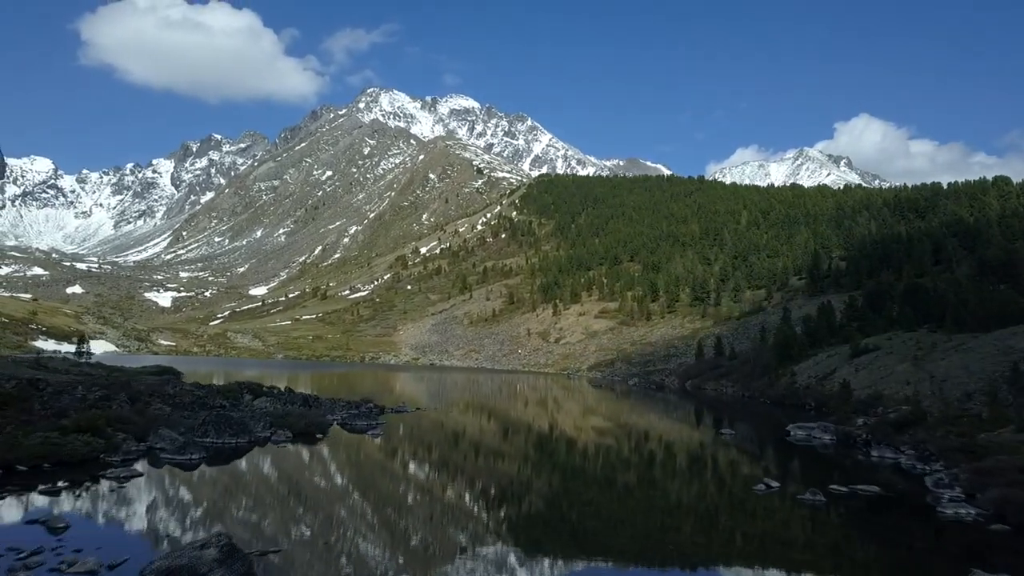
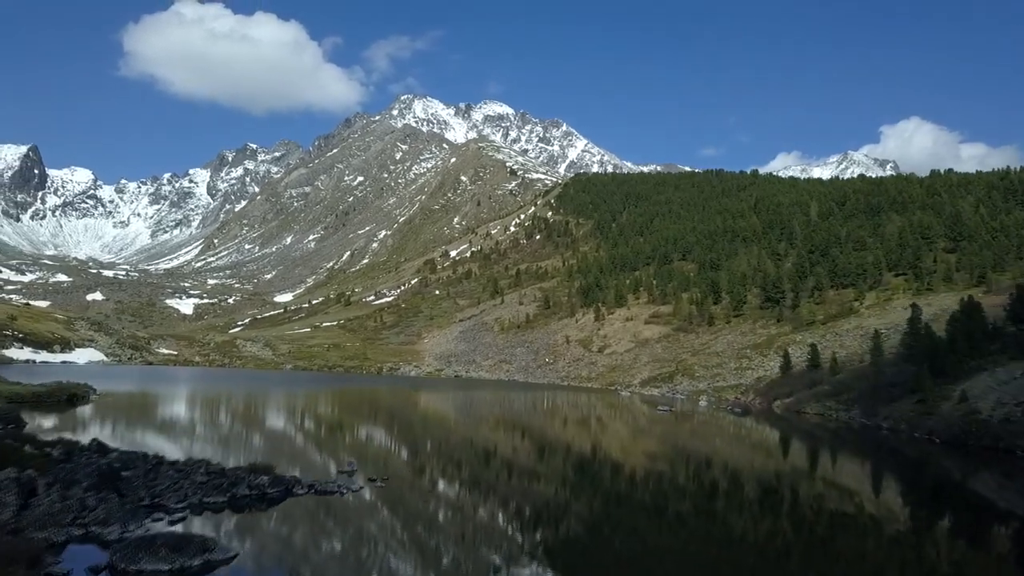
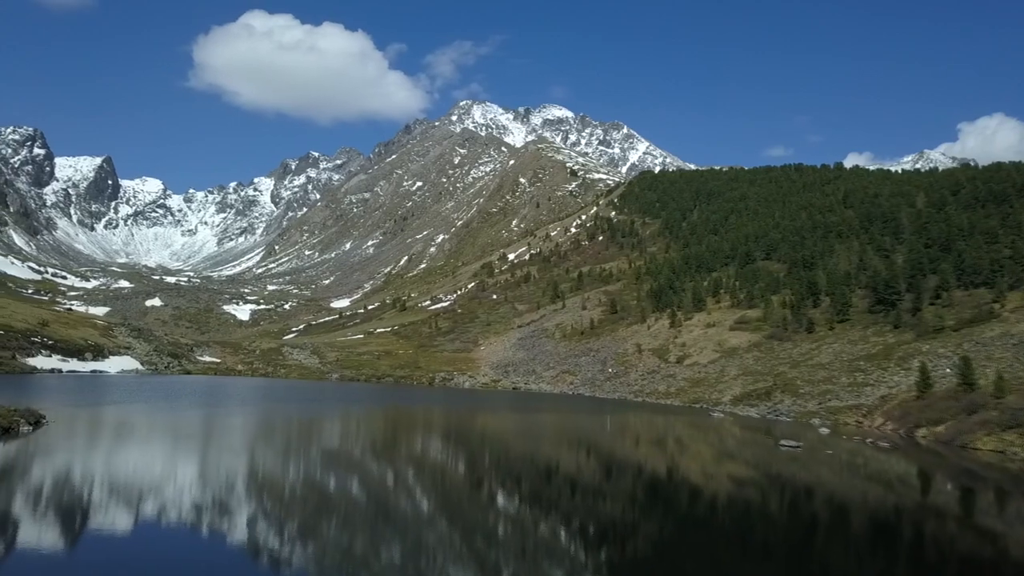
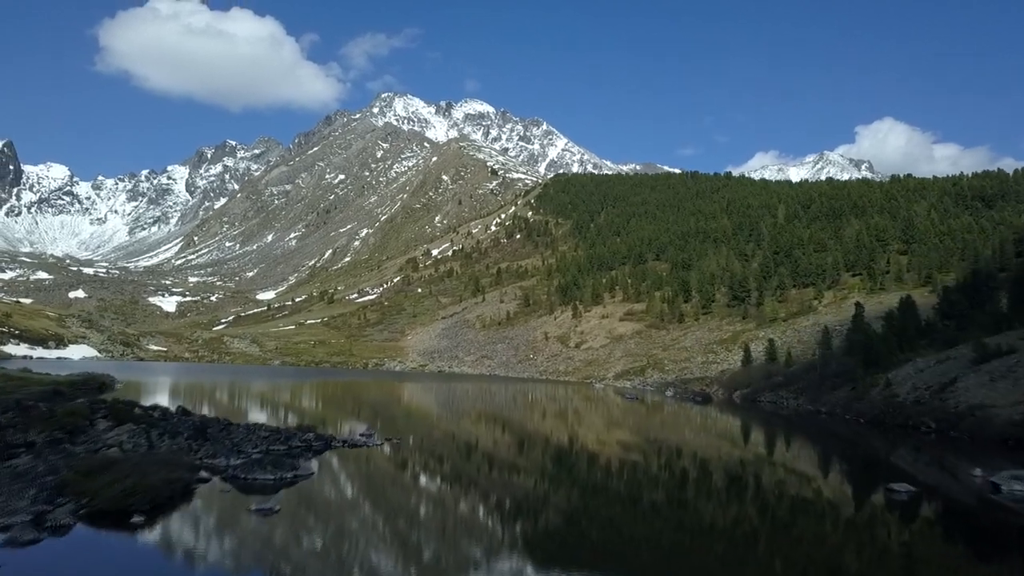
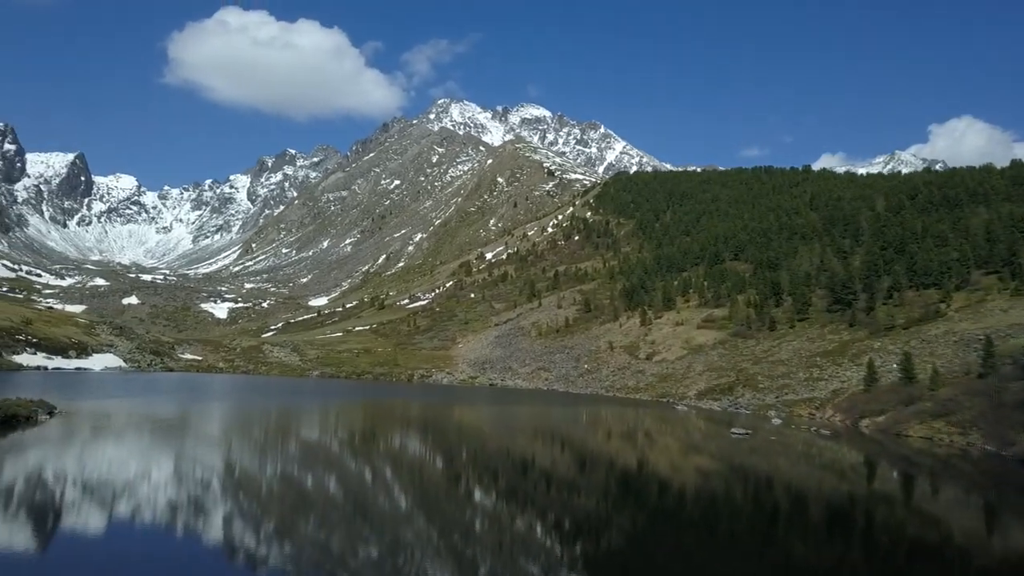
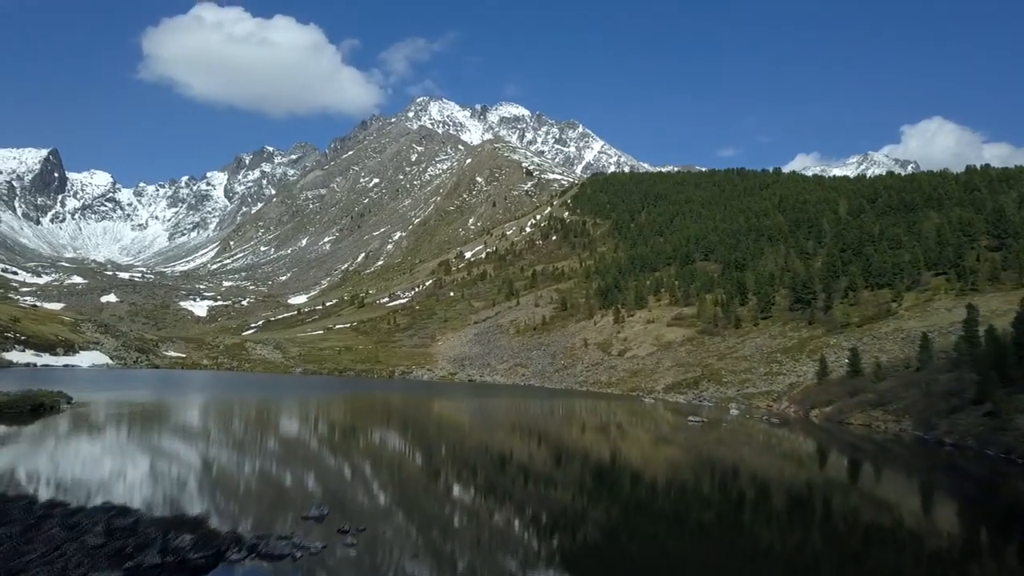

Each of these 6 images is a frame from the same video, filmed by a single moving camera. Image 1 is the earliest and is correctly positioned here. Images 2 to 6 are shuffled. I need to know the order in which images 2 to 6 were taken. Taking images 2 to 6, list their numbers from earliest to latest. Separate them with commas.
4, 2, 6, 5, 3
